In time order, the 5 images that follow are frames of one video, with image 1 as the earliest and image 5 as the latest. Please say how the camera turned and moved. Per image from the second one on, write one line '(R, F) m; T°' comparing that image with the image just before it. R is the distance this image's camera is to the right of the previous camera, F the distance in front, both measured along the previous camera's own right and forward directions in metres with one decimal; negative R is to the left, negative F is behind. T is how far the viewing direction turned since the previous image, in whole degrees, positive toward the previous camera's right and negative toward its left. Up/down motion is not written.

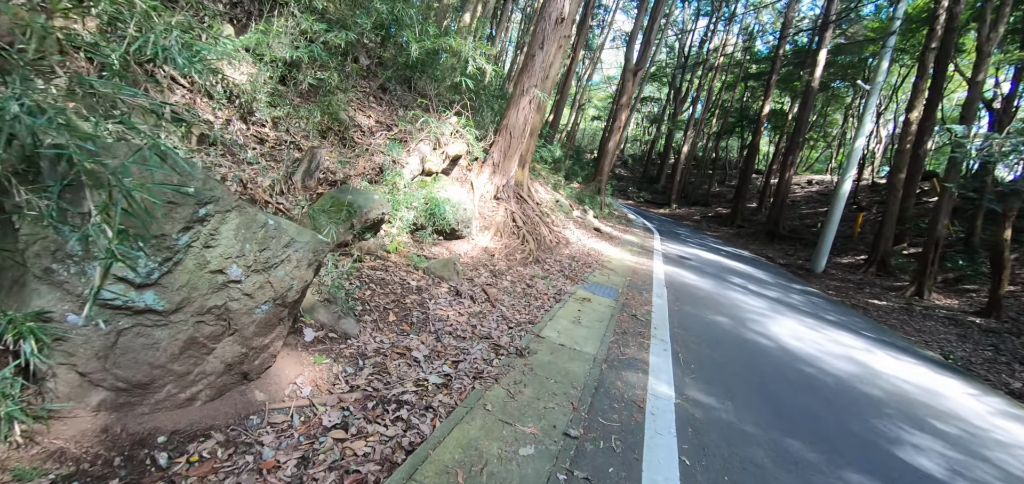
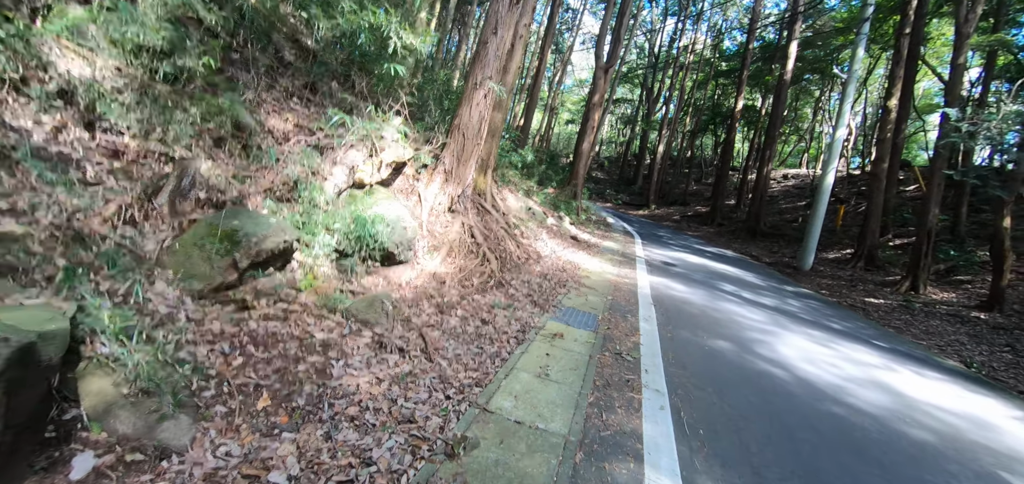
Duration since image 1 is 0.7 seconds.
(+0.4, +1.3) m; +2°
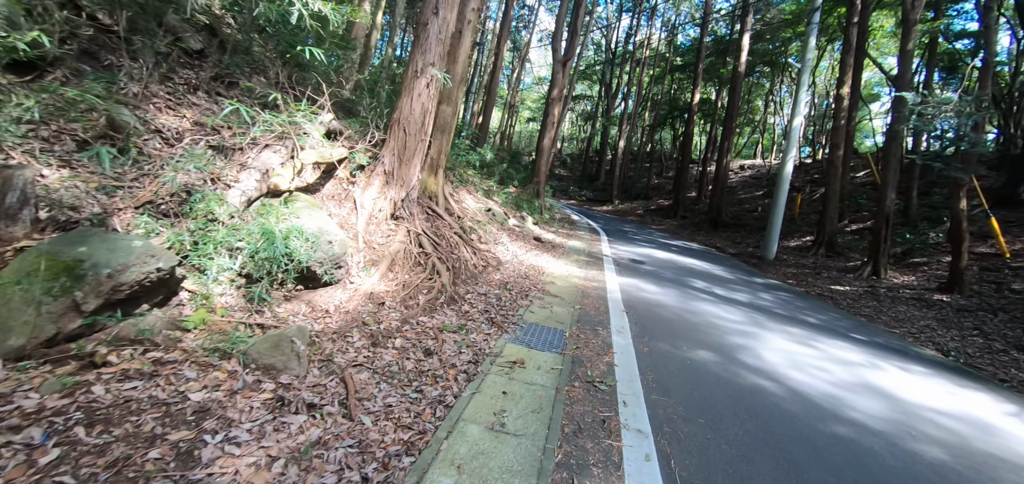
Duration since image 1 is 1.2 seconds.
(+0.2, +0.8) m; +4°
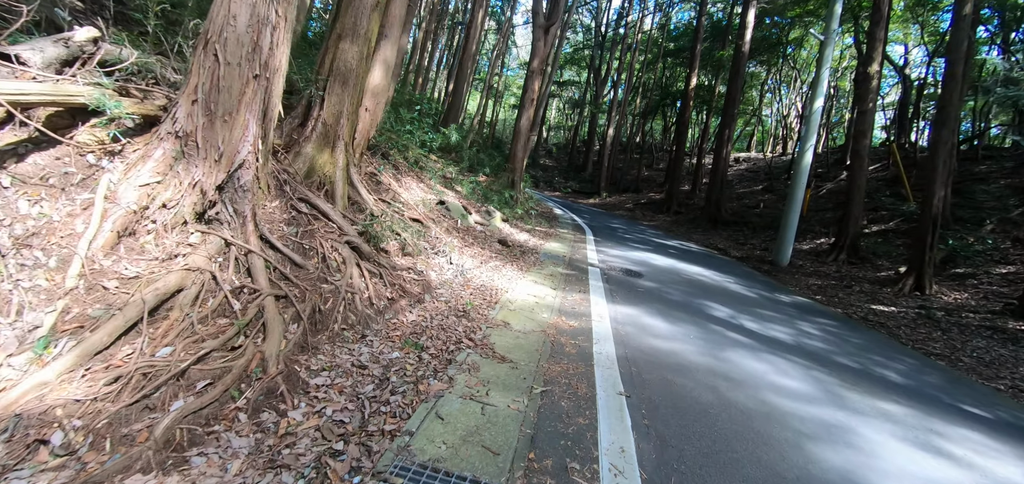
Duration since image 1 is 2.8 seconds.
(+0.6, +2.9) m; +2°
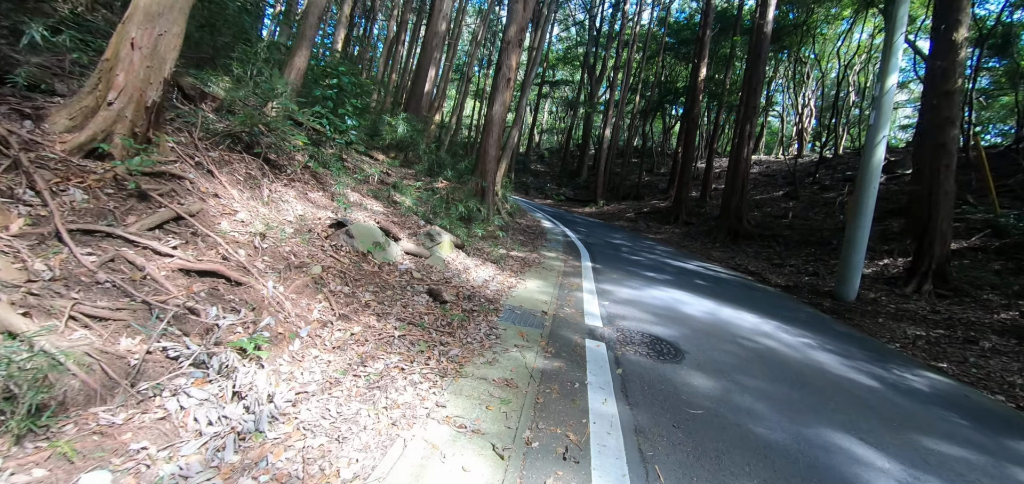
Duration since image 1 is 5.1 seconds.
(+0.7, +3.8) m; 0°
